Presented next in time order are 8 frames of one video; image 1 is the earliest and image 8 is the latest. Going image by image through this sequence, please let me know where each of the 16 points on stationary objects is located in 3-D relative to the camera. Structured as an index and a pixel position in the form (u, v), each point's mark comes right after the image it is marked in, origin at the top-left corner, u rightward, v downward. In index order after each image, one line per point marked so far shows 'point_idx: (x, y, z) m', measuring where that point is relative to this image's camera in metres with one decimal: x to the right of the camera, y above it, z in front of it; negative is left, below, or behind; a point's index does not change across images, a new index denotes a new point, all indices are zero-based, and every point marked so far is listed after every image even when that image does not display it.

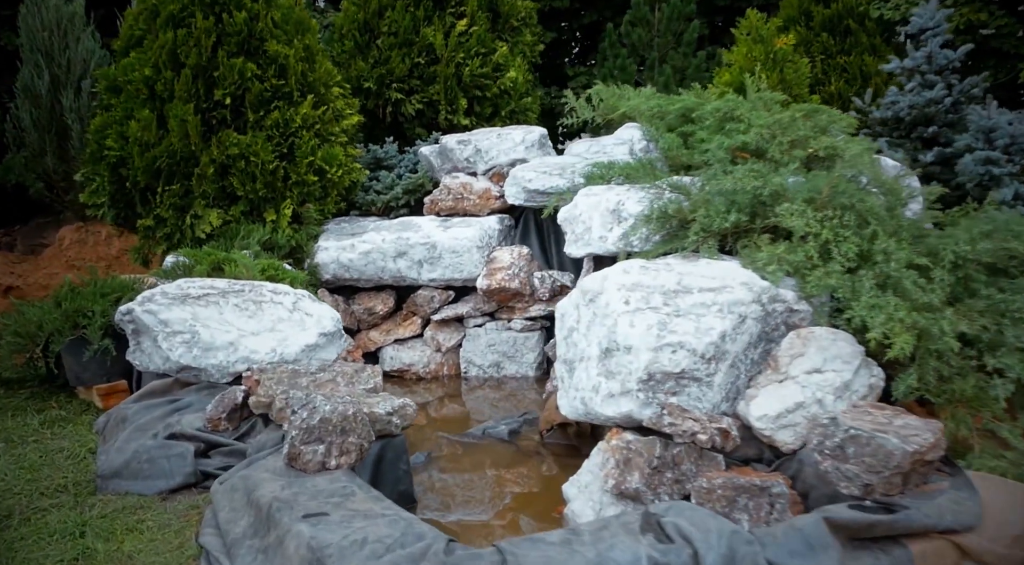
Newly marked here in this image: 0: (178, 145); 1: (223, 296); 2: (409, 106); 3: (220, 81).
0: (-1.9, +0.8, +5.4) m
1: (-1.3, -0.1, +4.1) m
2: (-0.8, +1.3, +6.7) m
3: (-1.7, +1.2, +5.5) m
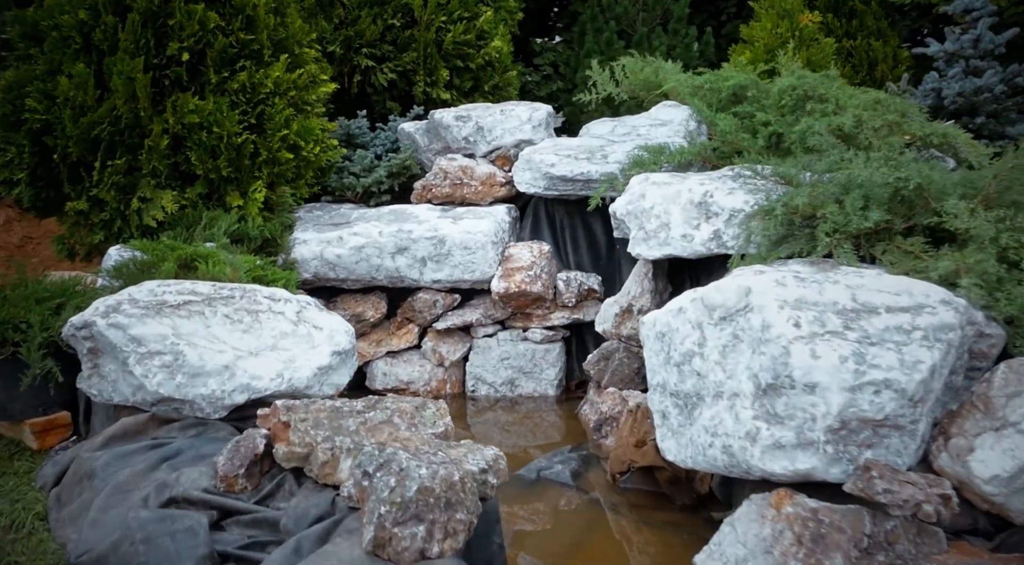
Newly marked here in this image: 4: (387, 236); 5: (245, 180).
0: (-1.8, +0.8, +4.4) m
1: (-1.1, -0.1, +3.2) m
2: (-0.9, +1.3, +5.8) m
3: (-1.6, +1.2, +4.5) m
4: (-0.6, +0.2, +4.3) m
5: (-1.3, +0.5, +4.6) m
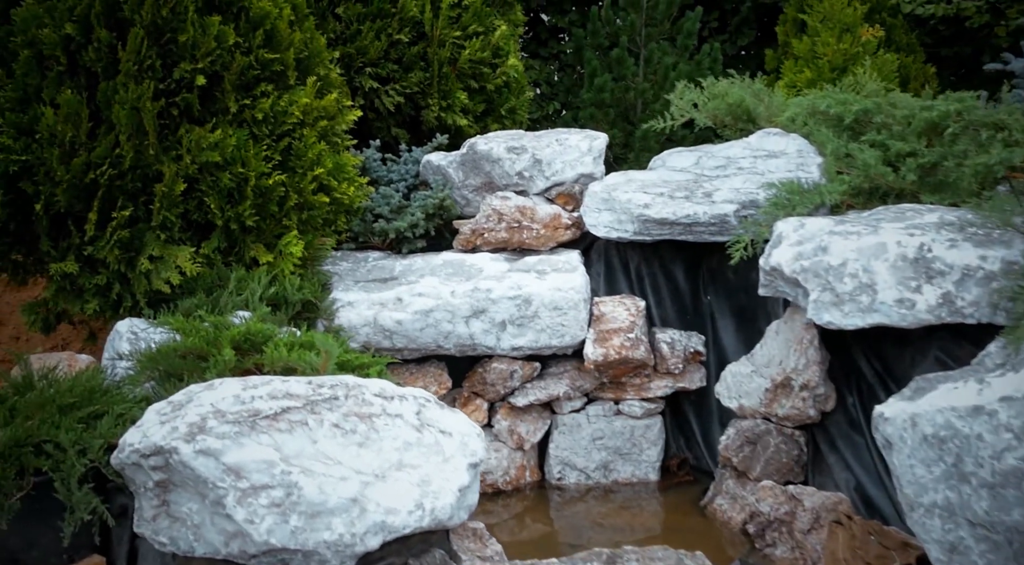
0: (-1.4, +0.5, +3.5) m
1: (-0.5, -0.3, +2.4) m
2: (-0.7, +1.0, +5.0) m
3: (-1.3, +0.9, +3.6) m
4: (-0.2, -0.1, +3.6) m
5: (-1.0, +0.2, +3.8) m
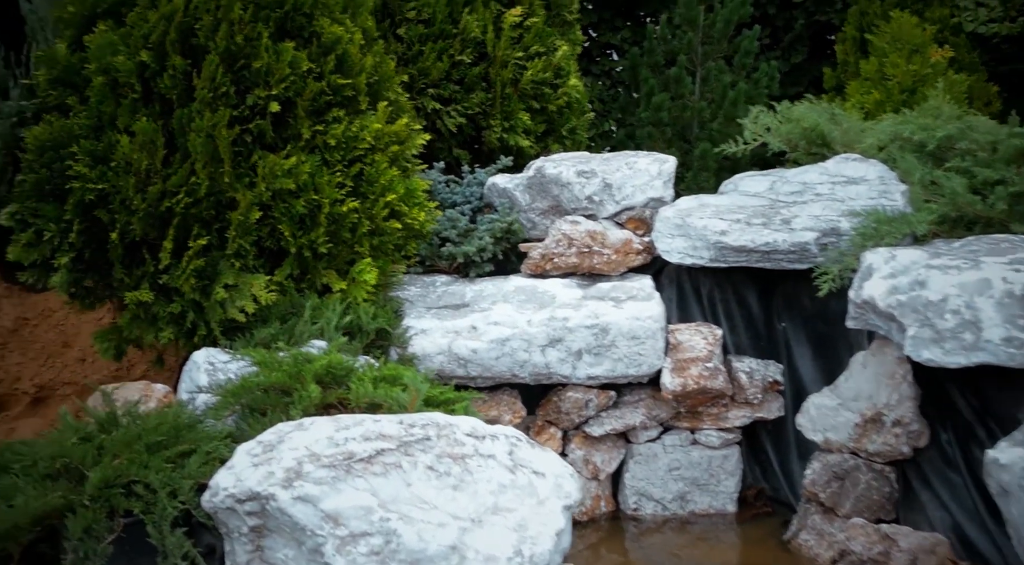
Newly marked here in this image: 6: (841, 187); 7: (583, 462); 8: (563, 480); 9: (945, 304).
0: (-1.2, +0.4, +3.4) m
1: (-0.3, -0.4, +2.3) m
2: (-0.3, +0.9, +4.9) m
3: (-1.0, +0.8, +3.6) m
4: (+0.1, -0.2, +3.5) m
5: (-0.7, +0.1, +3.7) m
6: (+1.4, +0.4, +3.8) m
7: (+0.3, -0.7, +3.7) m
8: (+0.1, -0.5, +2.5) m
9: (+1.3, -0.1, +2.7) m
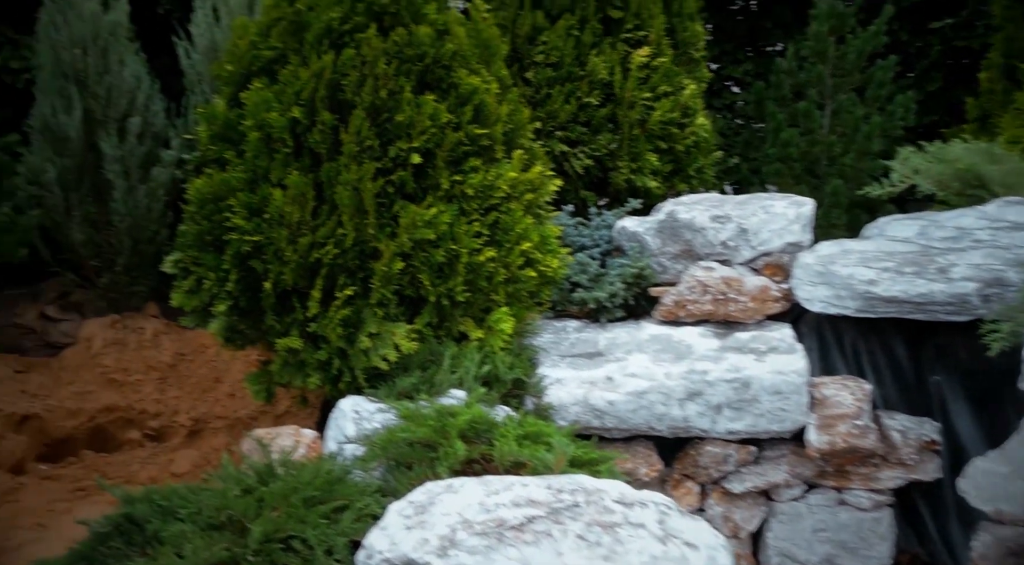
0: (-0.6, +0.2, +3.6) m
1: (+0.1, -0.6, +2.3) m
2: (+0.4, +0.7, +5.0) m
3: (-0.4, +0.6, +3.7) m
4: (+0.6, -0.4, +3.5) m
5: (-0.1, -0.1, +3.8) m
6: (+1.9, +0.2, +3.6) m
7: (+0.8, -0.9, +3.6) m
8: (+0.5, -0.7, +2.4) m
9: (+1.7, -0.2, +2.5) m
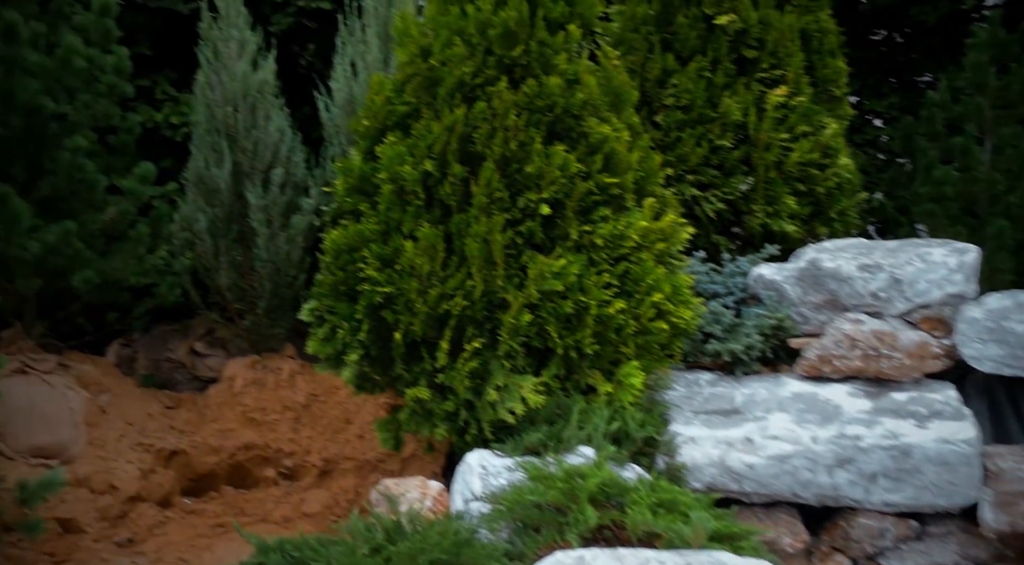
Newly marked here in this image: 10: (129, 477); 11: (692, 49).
0: (-0.1, 0.0, +3.6) m
1: (+0.4, -0.8, +2.2) m
2: (+1.0, +0.4, +4.8) m
3: (+0.1, +0.4, +3.7) m
4: (+1.1, -0.6, +3.3) m
5: (+0.4, -0.3, +3.7) m
6: (+2.4, 0.0, +3.3) m
7: (+1.3, -1.1, +3.4) m
8: (+0.9, -0.9, +2.3) m
9: (+2.0, -0.4, +2.2) m
10: (-1.6, -0.8, +3.9) m
11: (+0.9, +1.2, +4.7) m
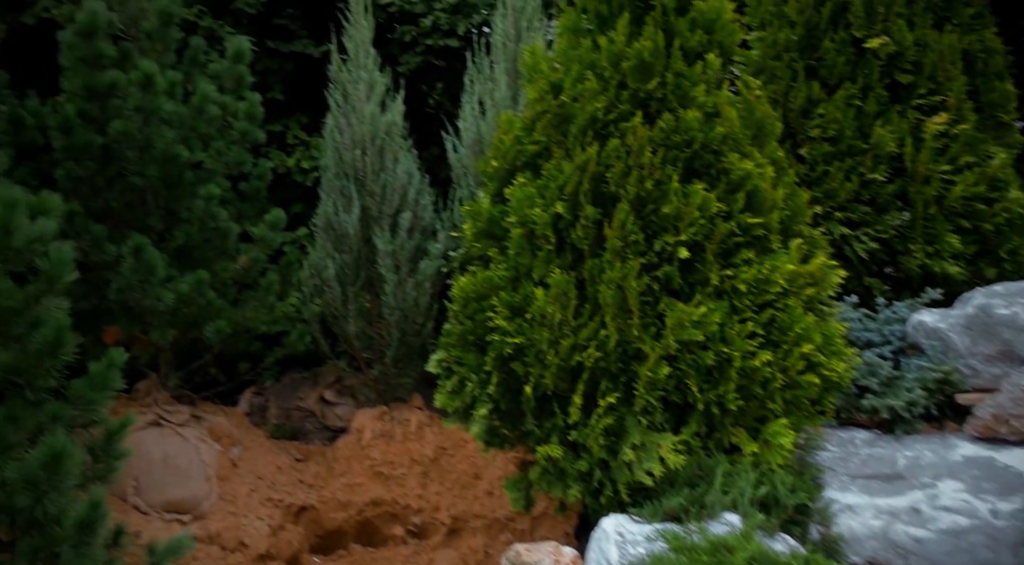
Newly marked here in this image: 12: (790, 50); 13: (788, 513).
0: (+0.4, -0.2, +3.4) m
1: (+0.7, -0.9, +1.9) m
2: (+1.7, +0.2, +4.5) m
3: (+0.6, +0.2, +3.4) m
4: (+1.5, -0.7, +2.9) m
5: (+0.9, -0.5, +3.4) m
6: (+2.8, -0.2, +2.7) m
7: (+1.7, -1.3, +2.9) m
8: (+1.2, -1.0, +1.9) m
9: (+2.3, -0.6, +1.7) m
10: (-1.1, -1.0, +3.8) m
11: (+1.6, +1.0, +4.4) m
12: (+1.3, +1.1, +4.4) m
13: (+0.9, -0.8, +3.1) m
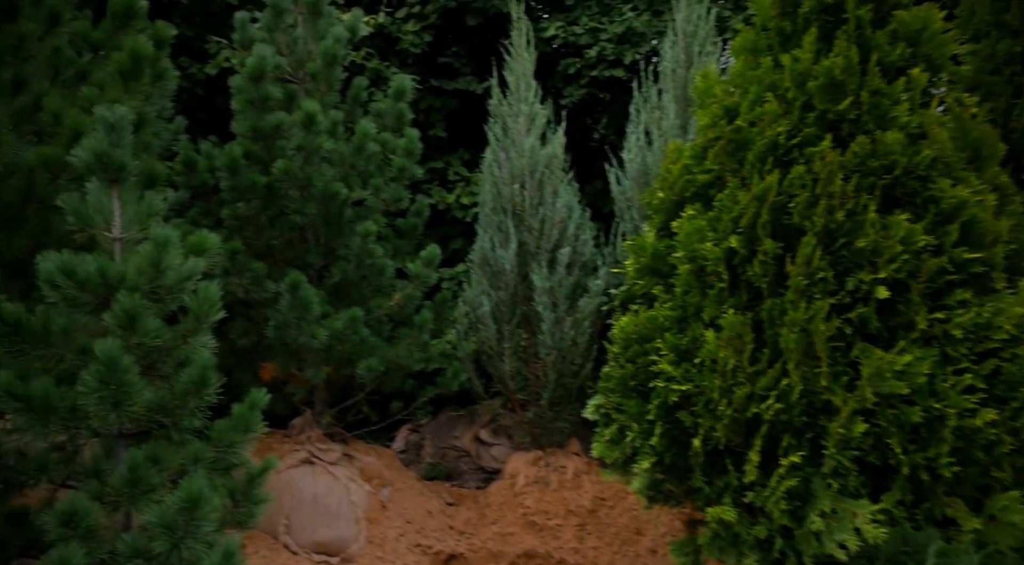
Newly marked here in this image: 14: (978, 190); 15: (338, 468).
0: (+0.9, -0.3, +2.9) m
1: (+1.0, -1.0, +1.4) m
2: (+2.4, 0.0, +3.8) m
3: (+1.2, +0.1, +3.0) m
4: (+2.0, -0.9, +2.2) m
5: (+1.4, -0.6, +2.9) m
6: (+3.2, -0.3, +1.9) m
7: (+2.2, -1.4, +2.2) m
8: (+1.5, -1.1, +1.3) m
9: (+2.6, -0.6, +1.0) m
10: (-0.4, -1.2, +3.6) m
11: (+2.3, +0.8, +3.8) m
12: (+2.1, +0.9, +3.9) m
13: (+1.4, -0.9, +2.6) m
14: (+1.6, +0.3, +3.1) m
15: (-0.7, -0.8, +3.9) m
